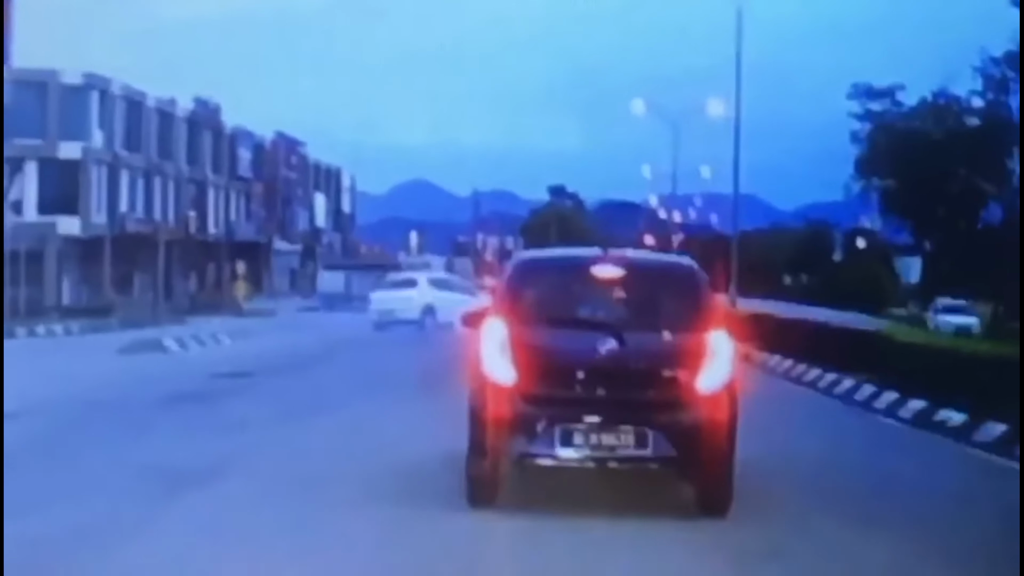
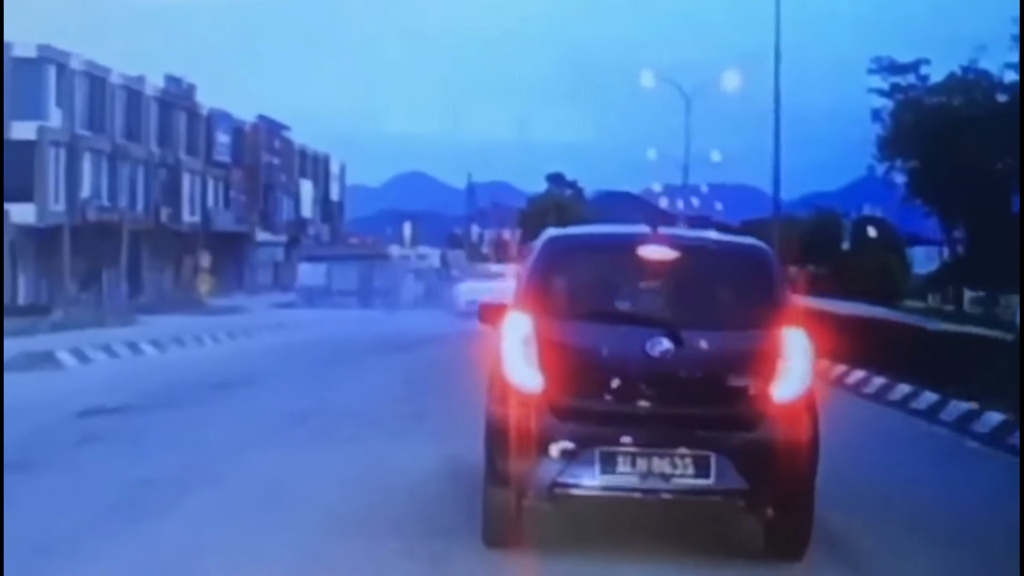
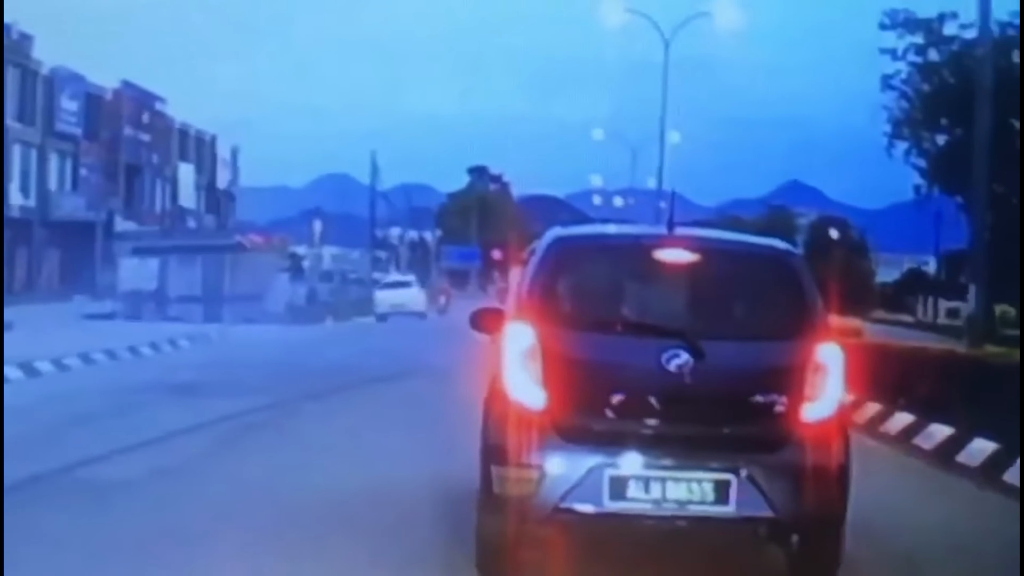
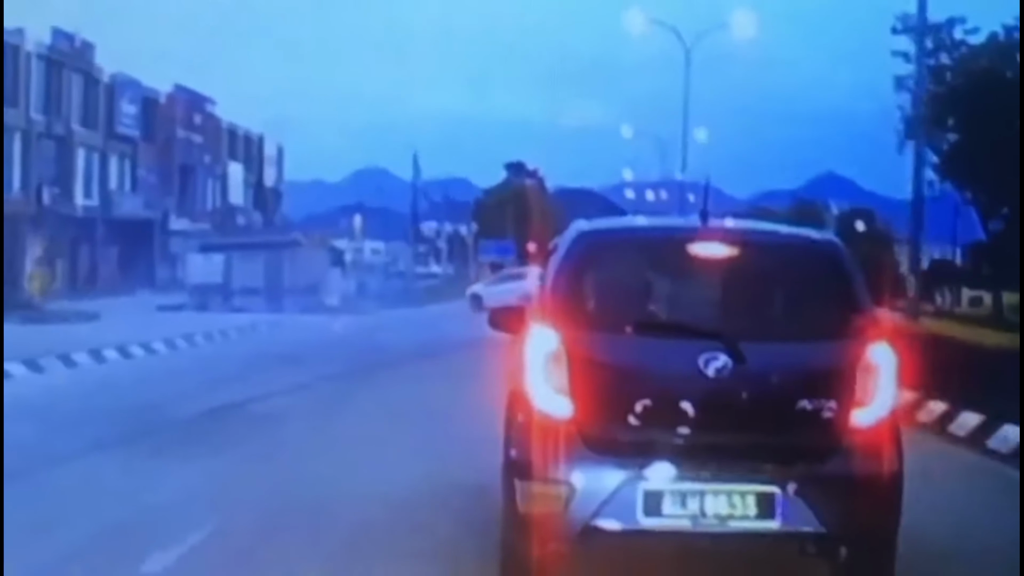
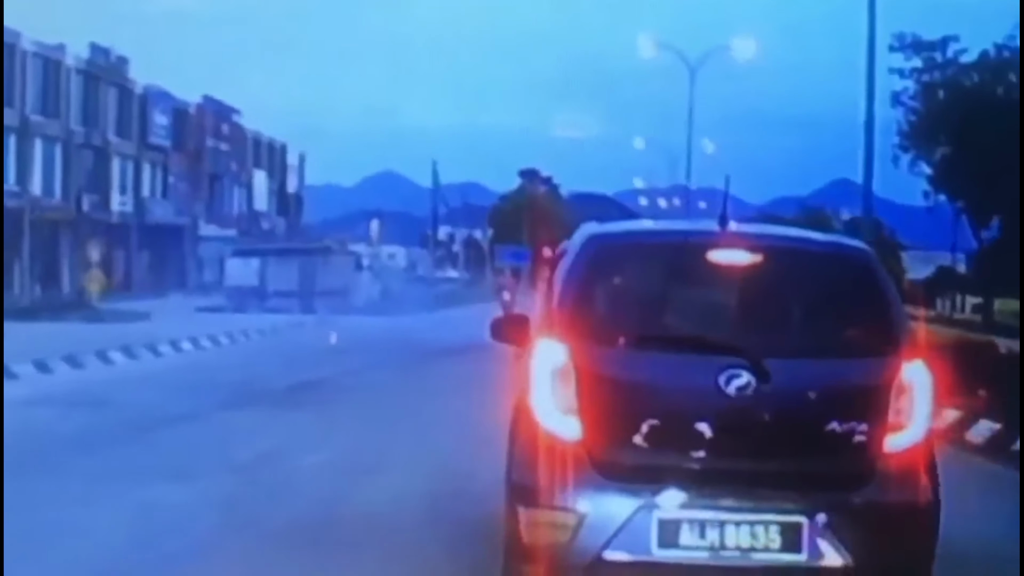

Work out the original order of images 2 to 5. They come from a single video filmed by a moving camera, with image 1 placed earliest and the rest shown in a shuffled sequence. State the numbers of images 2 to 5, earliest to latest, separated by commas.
2, 5, 4, 3
